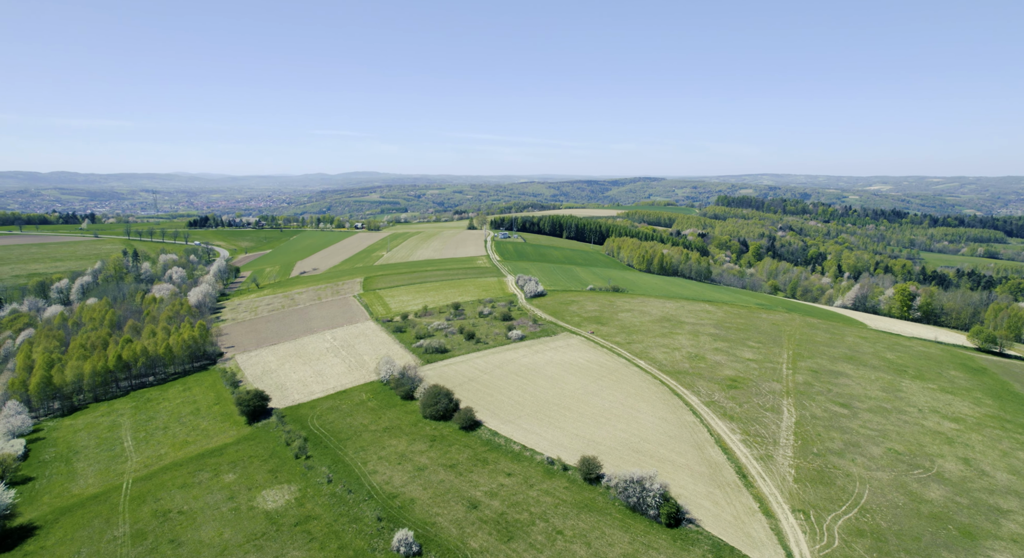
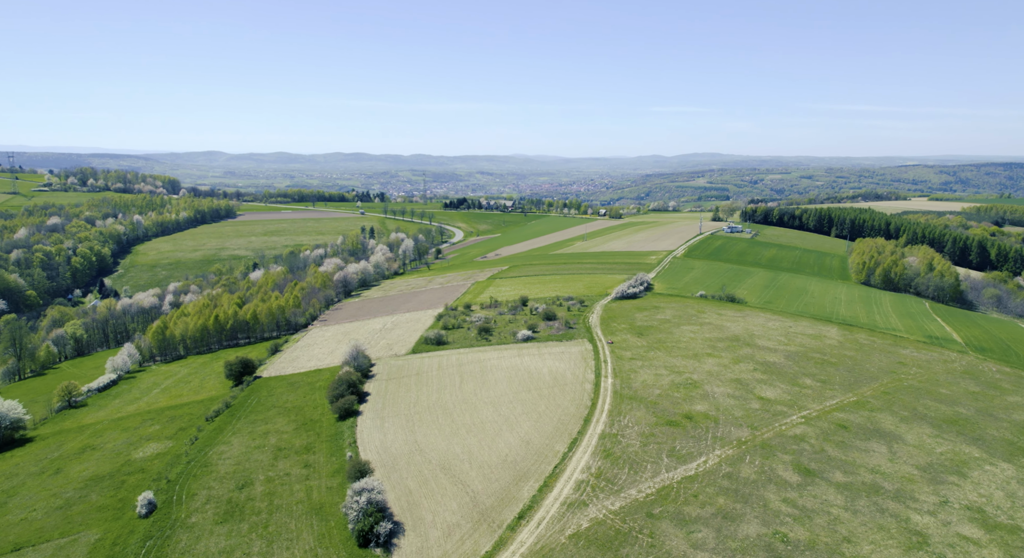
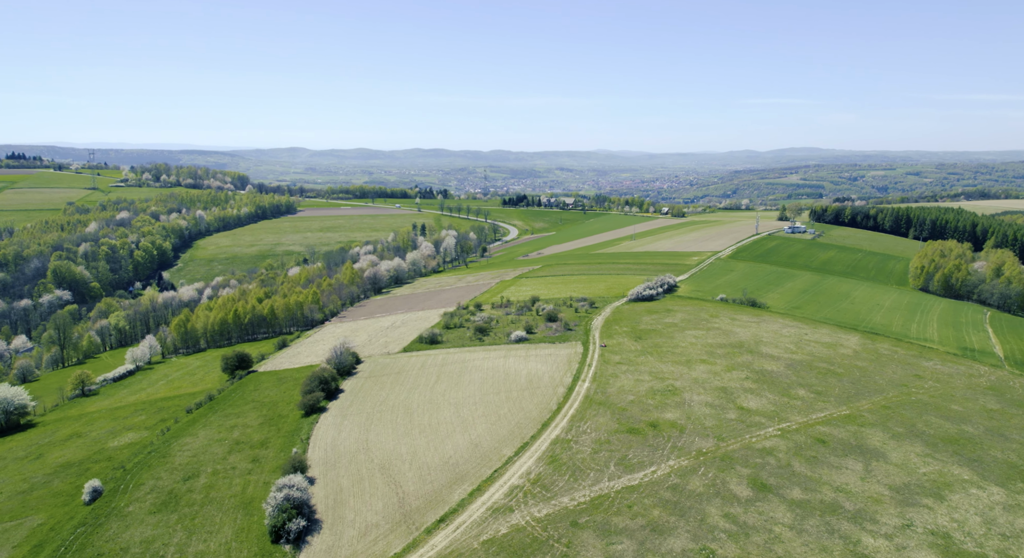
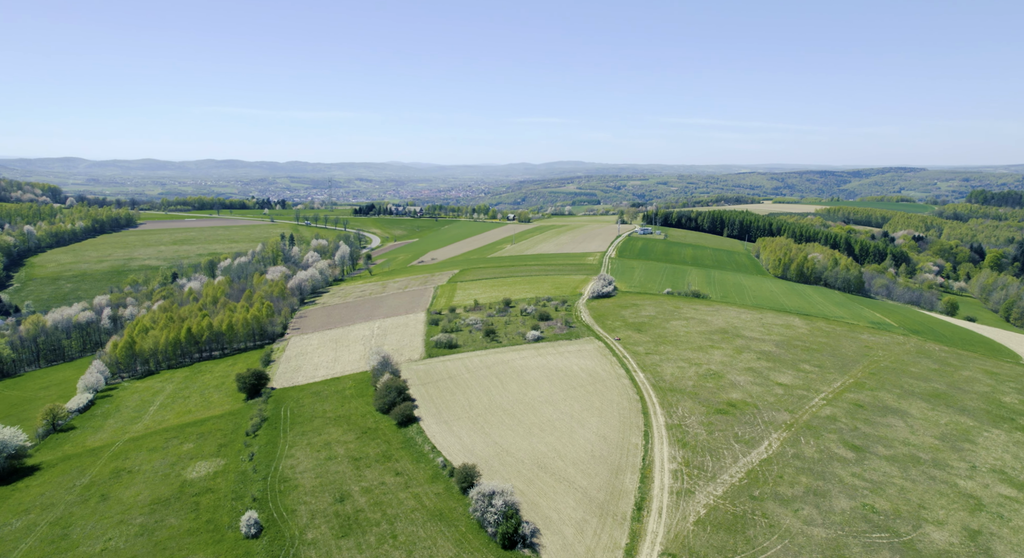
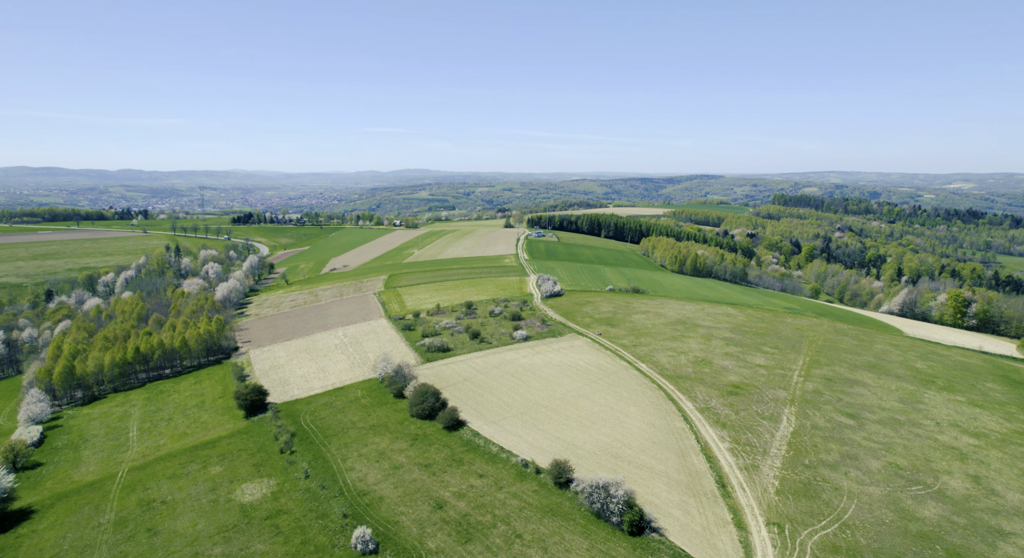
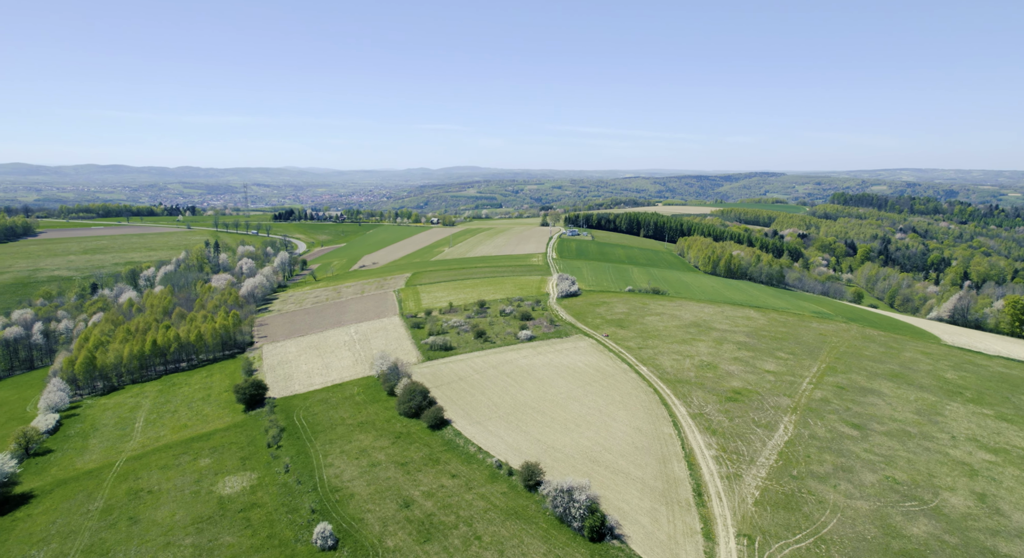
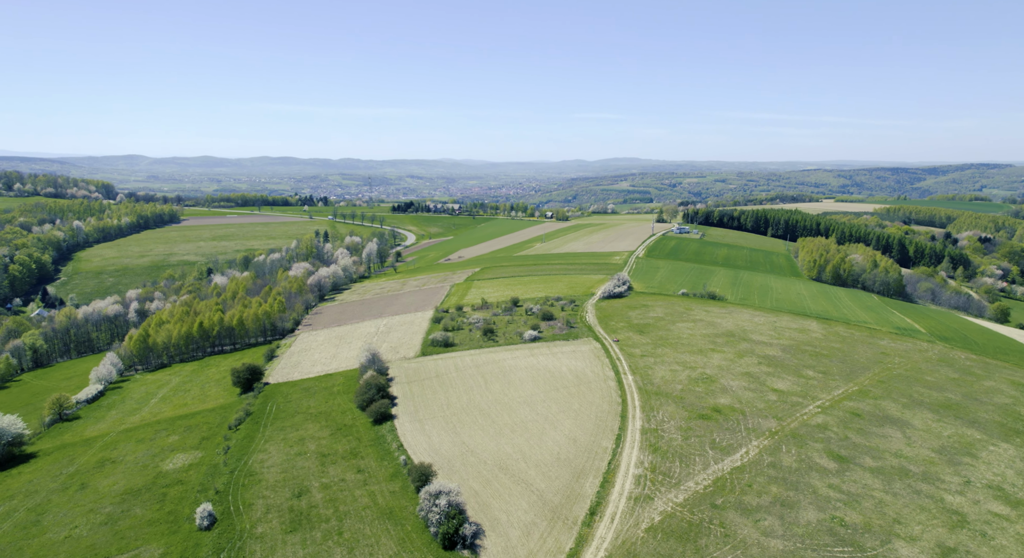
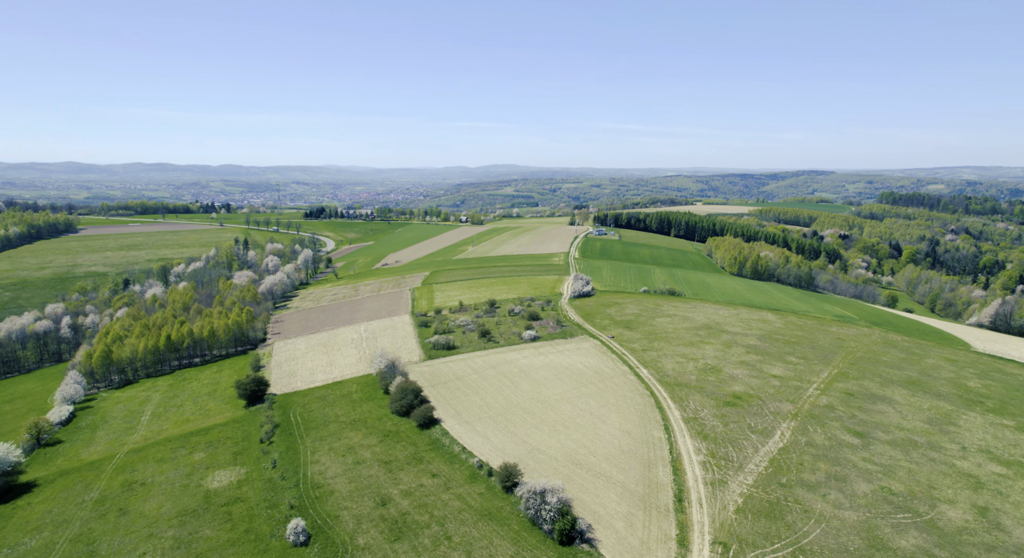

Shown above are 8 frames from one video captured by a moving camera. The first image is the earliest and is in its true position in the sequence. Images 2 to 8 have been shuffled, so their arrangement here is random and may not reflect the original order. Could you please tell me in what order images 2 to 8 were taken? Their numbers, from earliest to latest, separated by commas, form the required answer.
5, 6, 8, 4, 7, 2, 3
